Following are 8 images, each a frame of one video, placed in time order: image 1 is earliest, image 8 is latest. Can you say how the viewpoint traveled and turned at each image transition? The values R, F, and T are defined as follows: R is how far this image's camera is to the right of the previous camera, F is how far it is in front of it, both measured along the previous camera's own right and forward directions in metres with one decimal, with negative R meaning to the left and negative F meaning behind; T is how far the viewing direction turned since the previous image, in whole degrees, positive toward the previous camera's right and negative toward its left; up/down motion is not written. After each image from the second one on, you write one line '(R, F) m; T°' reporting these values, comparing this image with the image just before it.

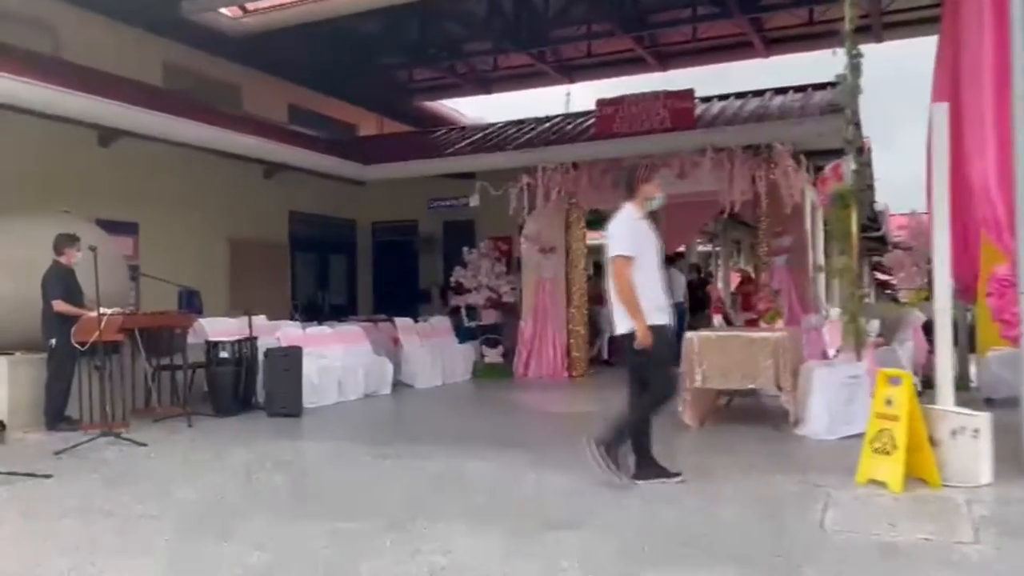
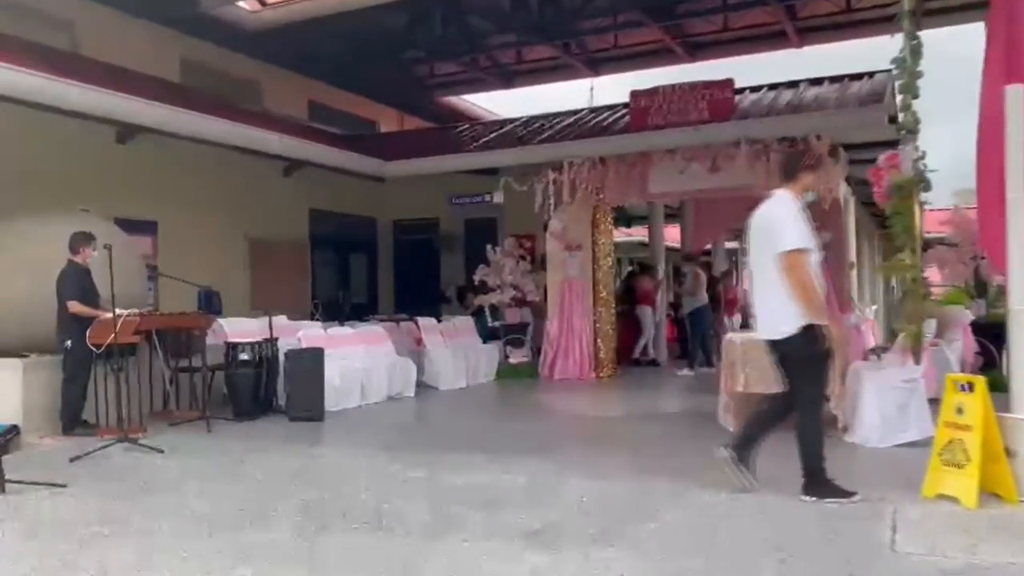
(-0.1, +0.3) m; -1°
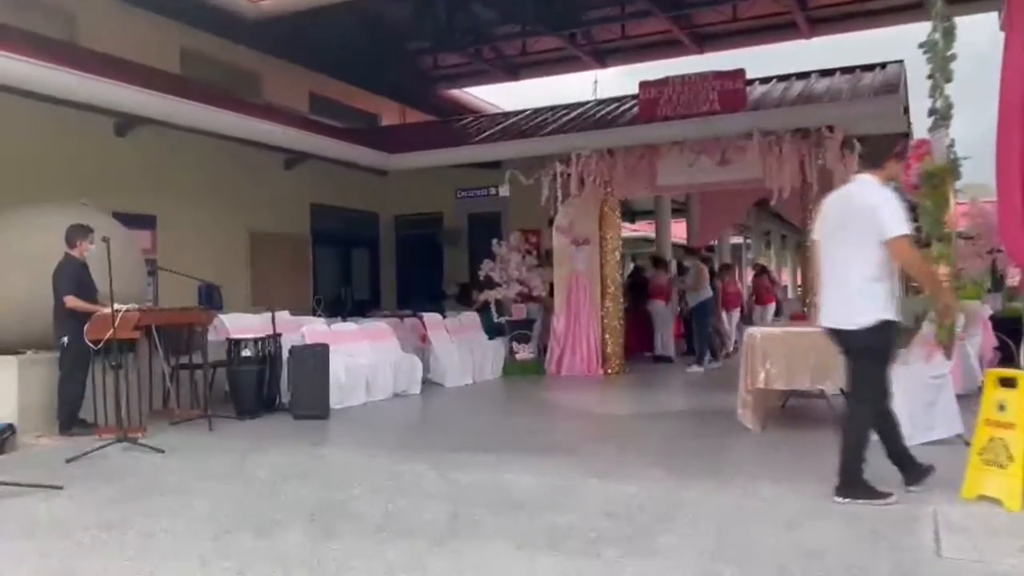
(-0.1, +0.2) m; 0°
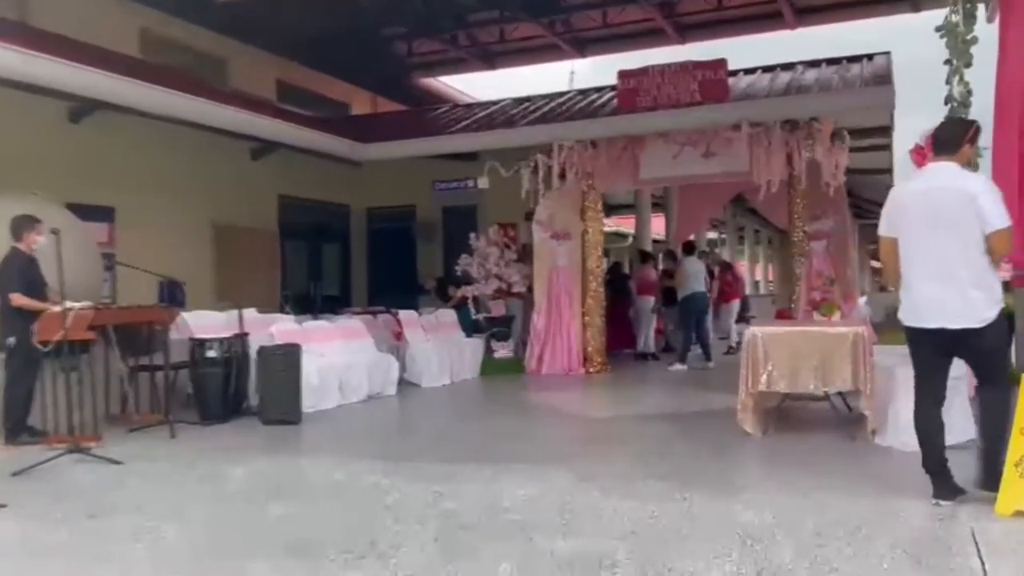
(-0.1, +0.4) m; +2°
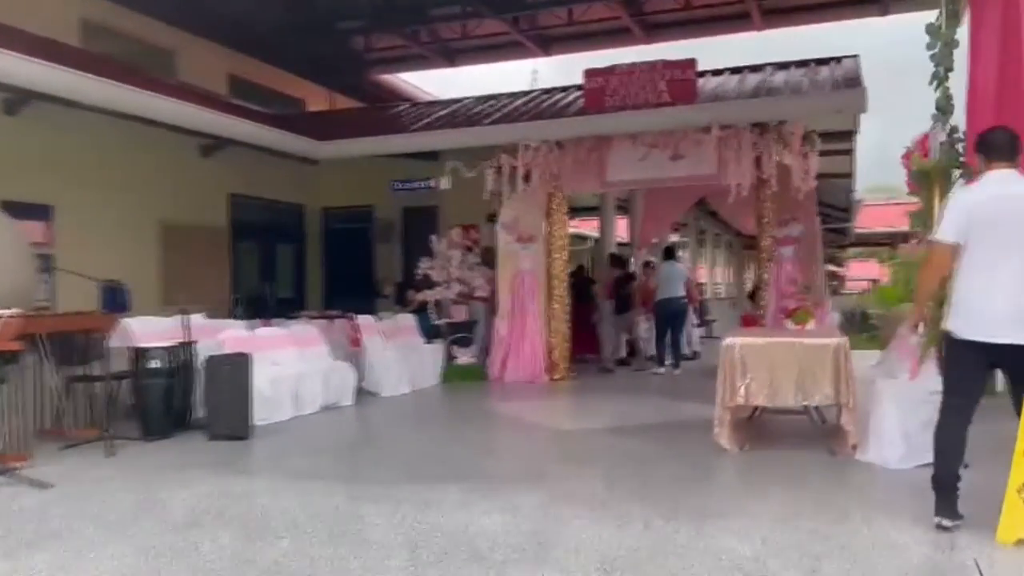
(-0.1, +0.3) m; +3°
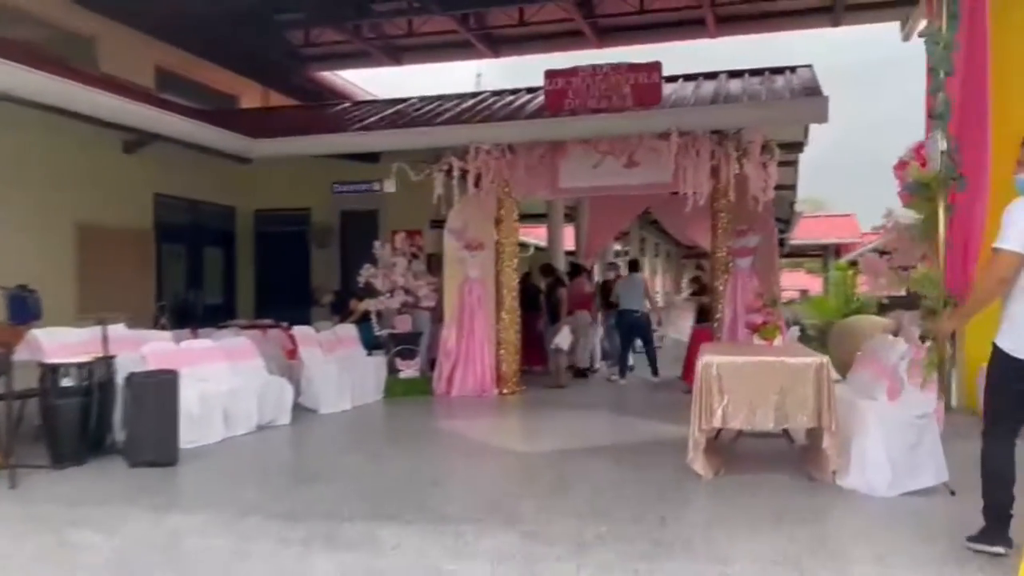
(-0.2, +0.4) m; +5°
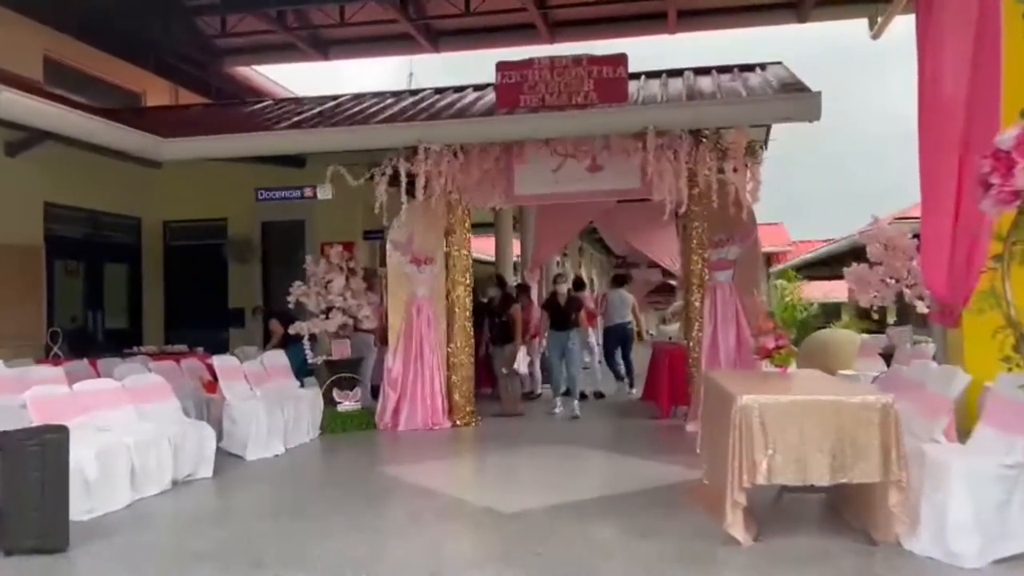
(-0.4, +1.0) m; +6°
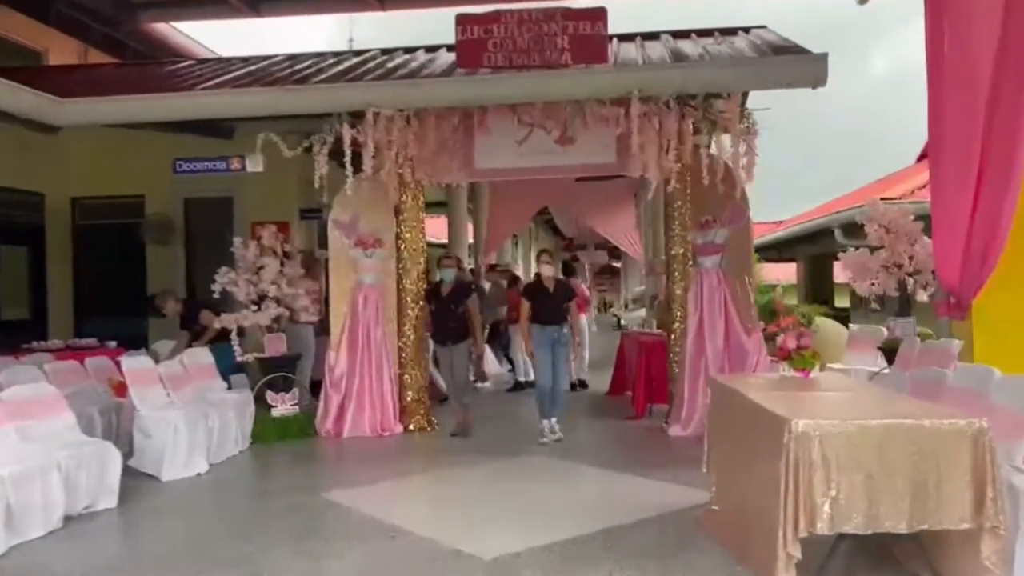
(-0.2, +1.0) m; +4°
